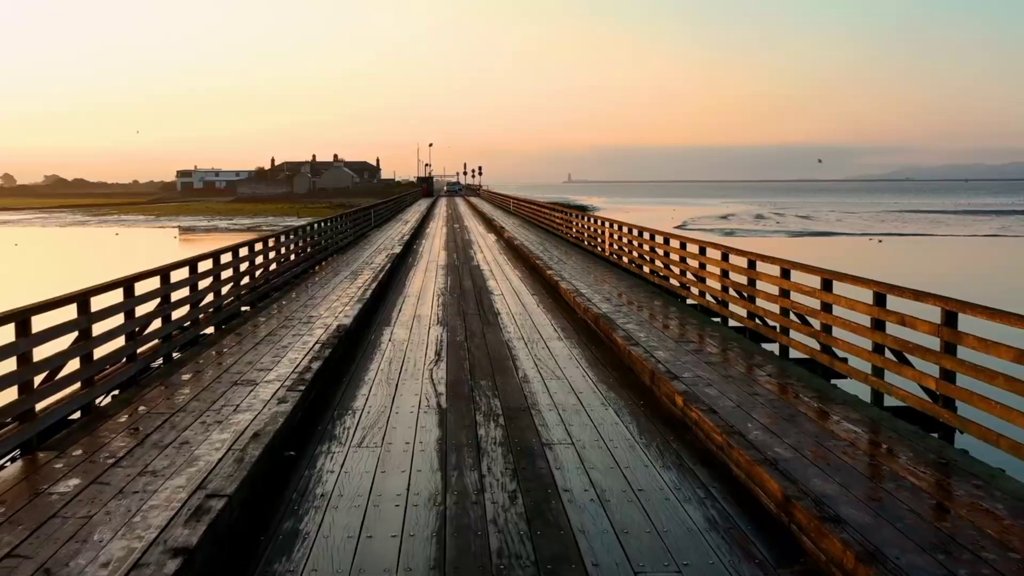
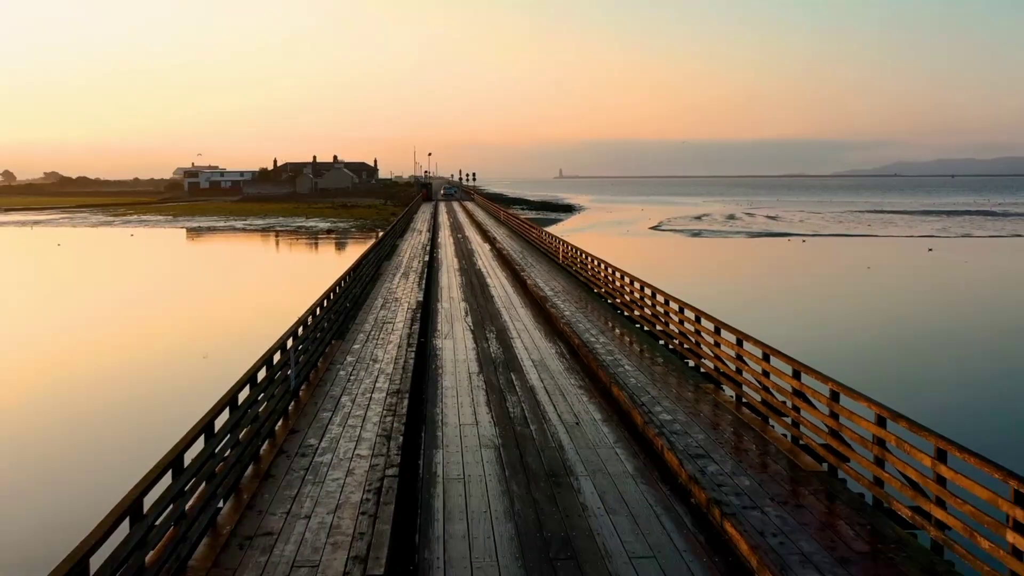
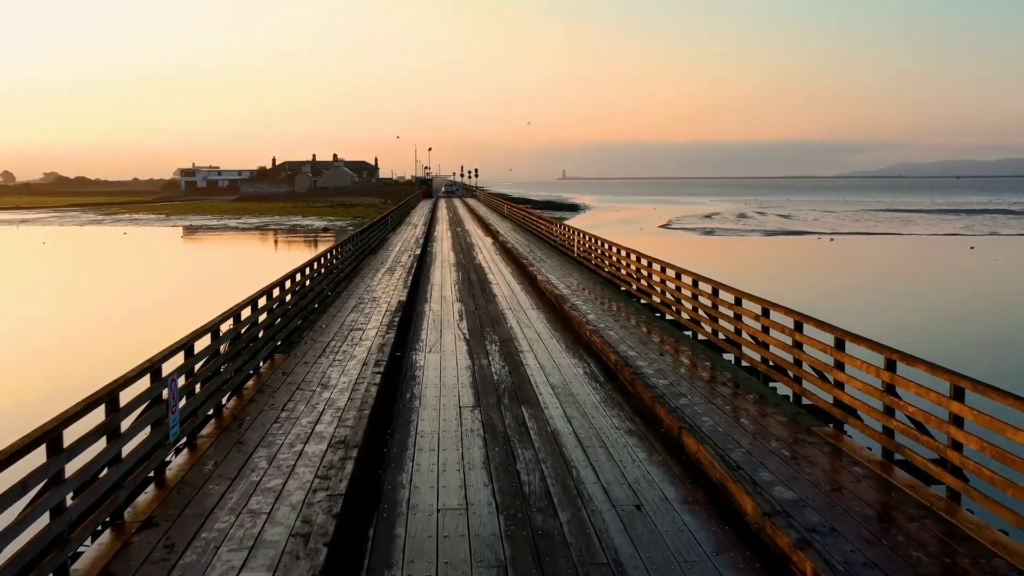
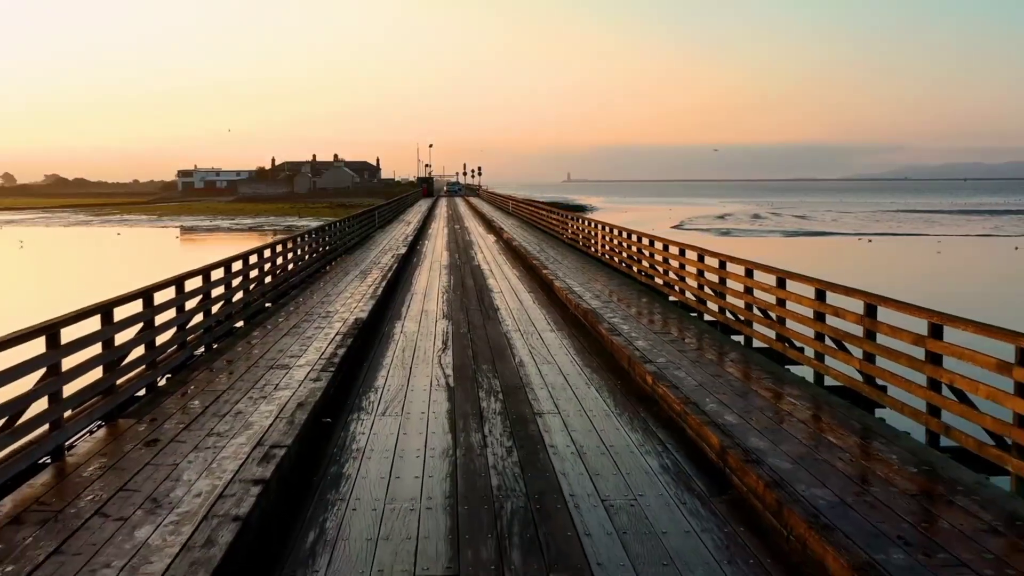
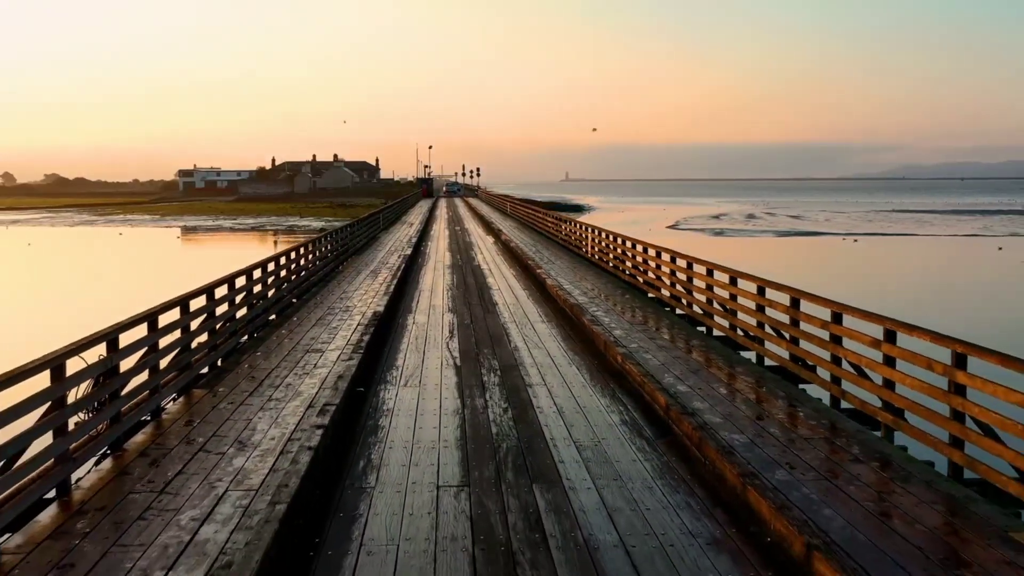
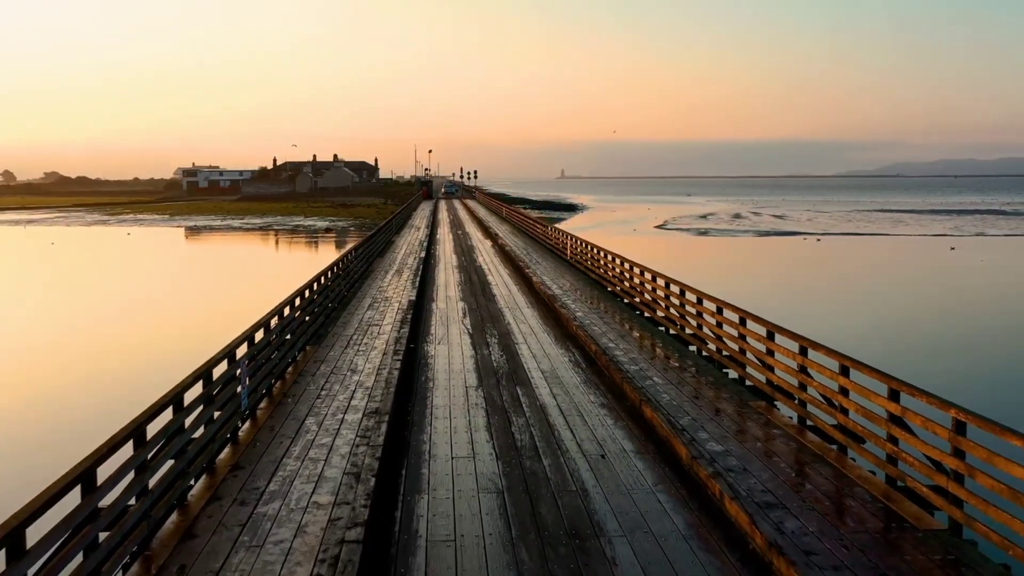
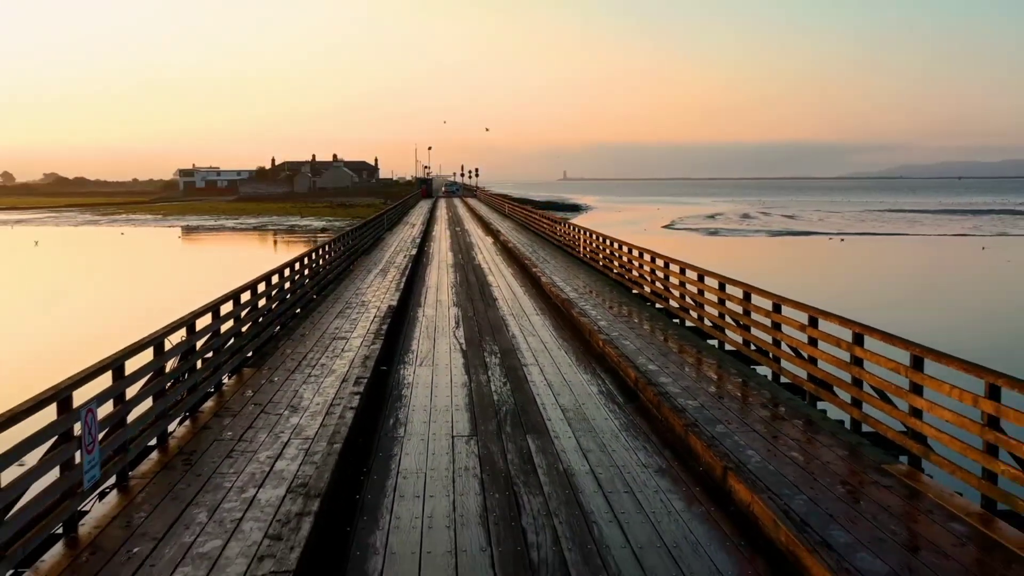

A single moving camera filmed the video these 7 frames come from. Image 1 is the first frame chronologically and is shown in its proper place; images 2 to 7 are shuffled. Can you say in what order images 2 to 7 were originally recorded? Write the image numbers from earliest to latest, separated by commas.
4, 5, 7, 3, 6, 2
